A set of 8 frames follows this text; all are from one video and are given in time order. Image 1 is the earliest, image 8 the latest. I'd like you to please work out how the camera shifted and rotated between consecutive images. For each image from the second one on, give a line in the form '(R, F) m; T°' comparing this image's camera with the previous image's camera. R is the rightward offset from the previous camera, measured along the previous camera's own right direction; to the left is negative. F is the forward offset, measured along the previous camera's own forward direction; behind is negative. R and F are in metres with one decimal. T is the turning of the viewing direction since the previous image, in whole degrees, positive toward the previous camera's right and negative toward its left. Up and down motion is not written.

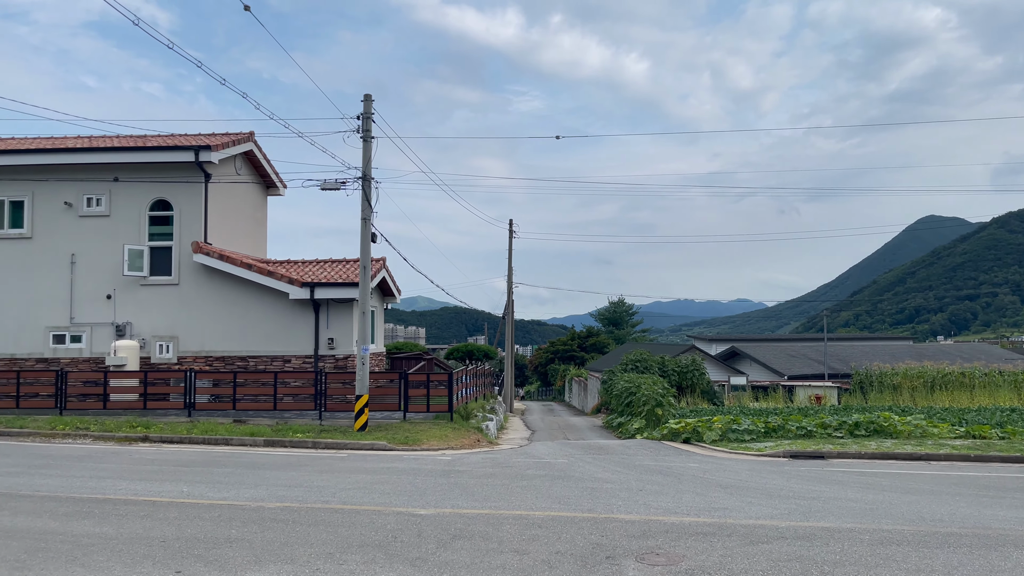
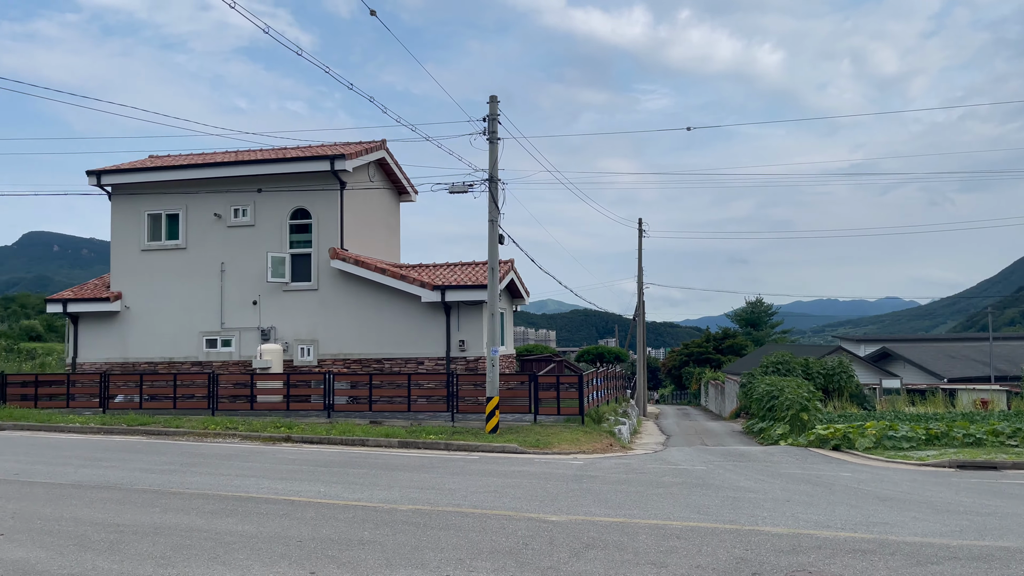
(0.0, +0.3) m; -9°
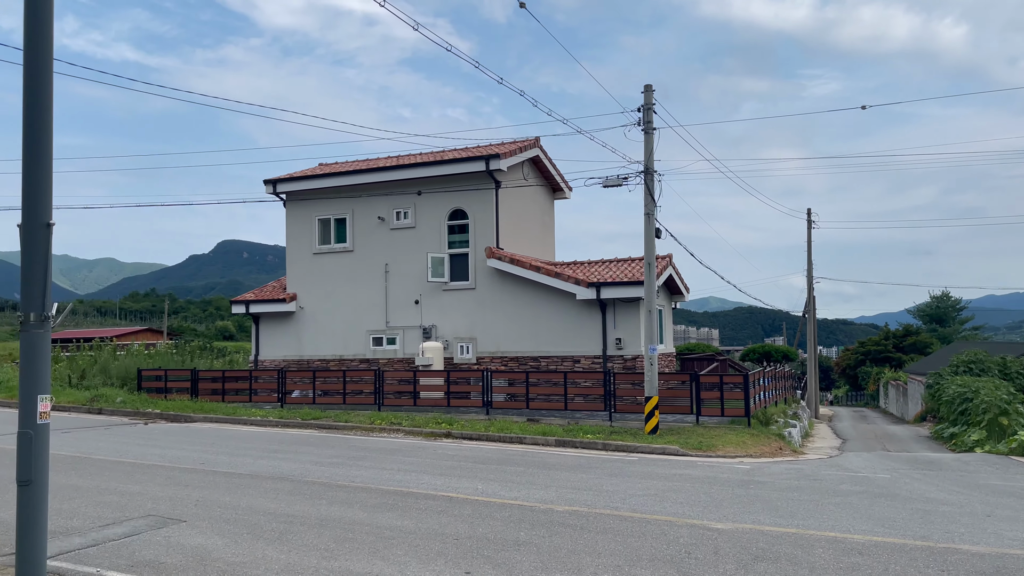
(0.0, +0.3) m; -11°
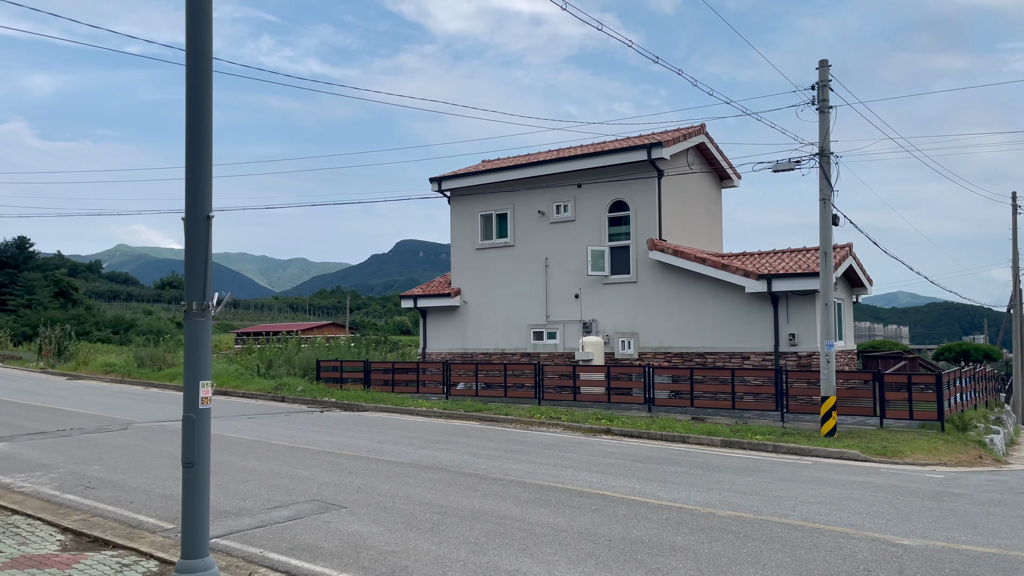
(+0.1, +0.3) m; -12°
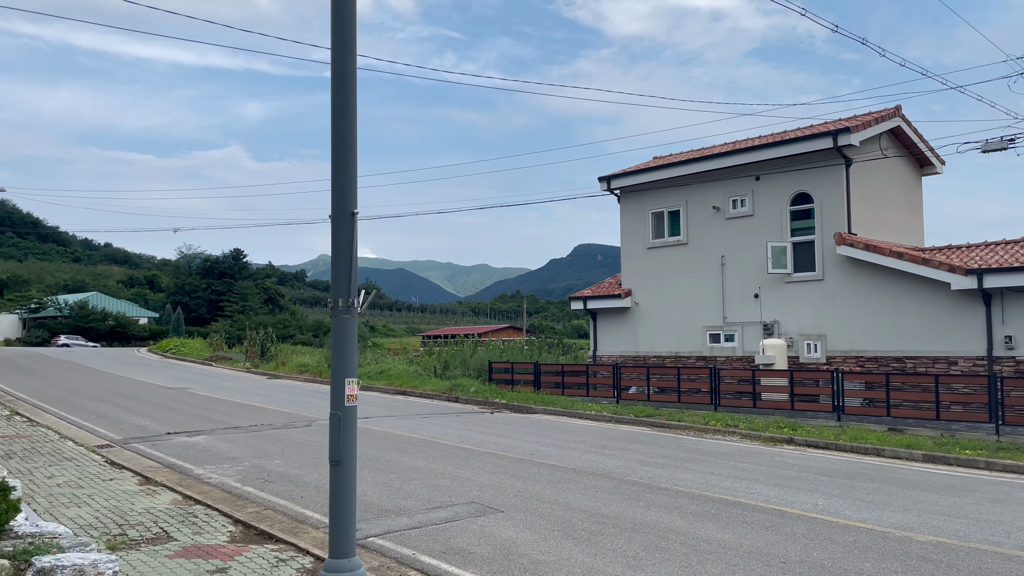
(+0.2, +0.4) m; -13°
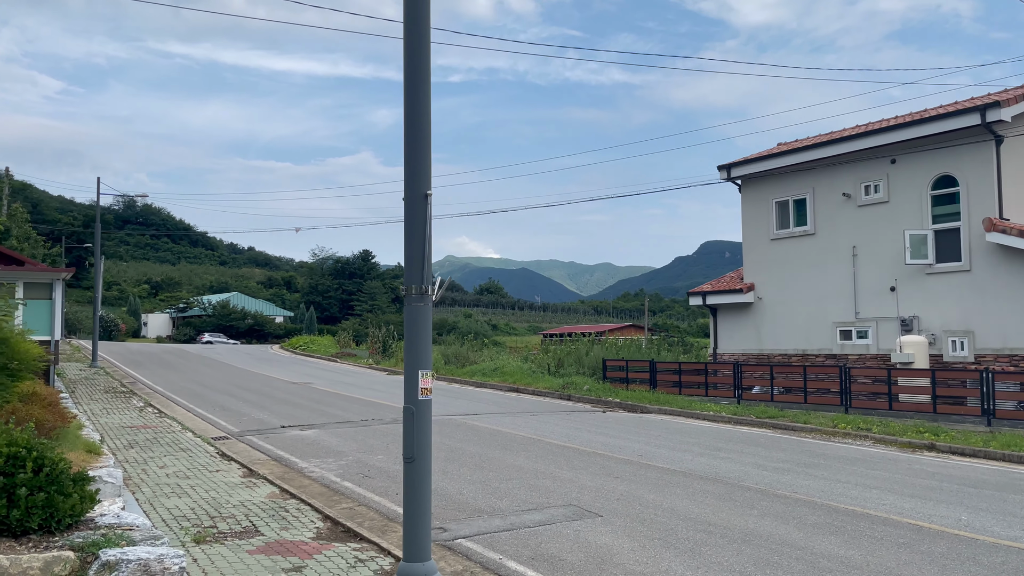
(+0.2, +0.5) m; -9°
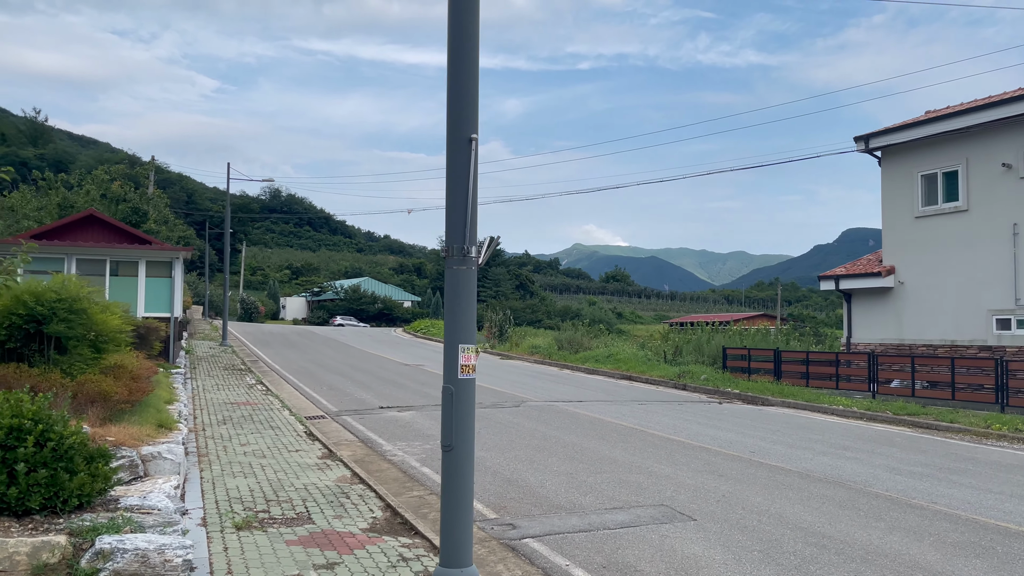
(+0.4, +0.8) m; -9°
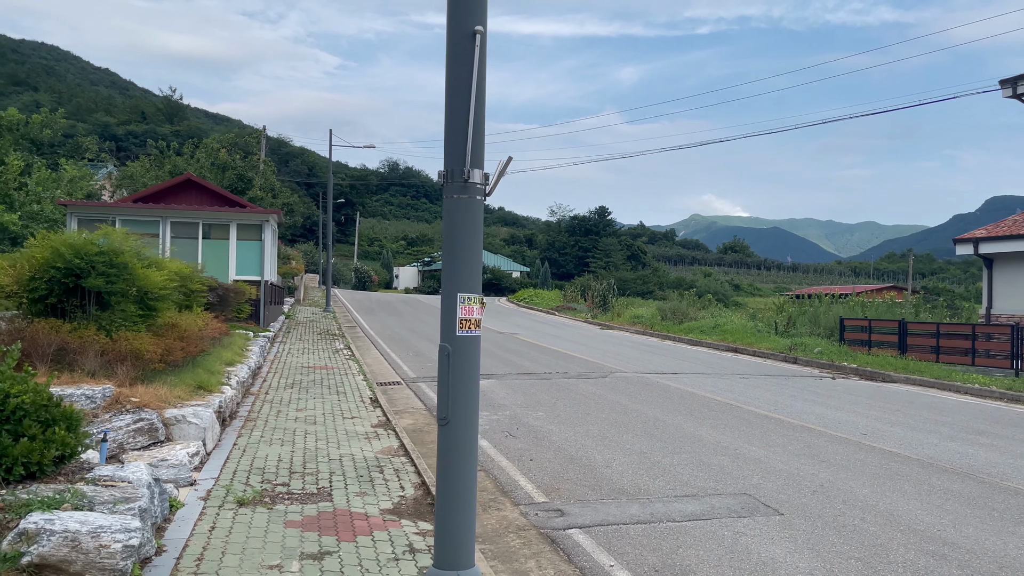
(+0.4, +1.0) m; -8°
